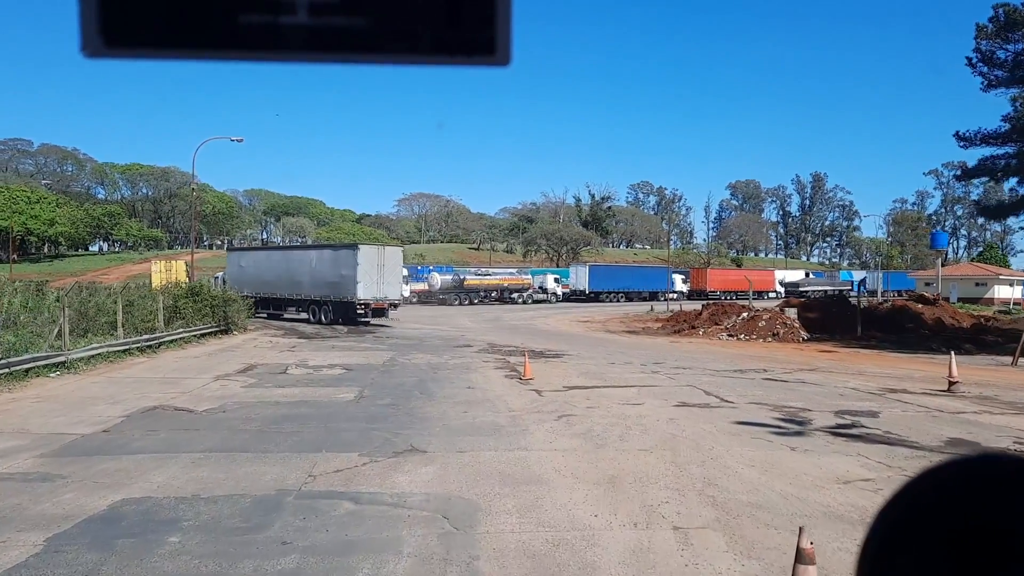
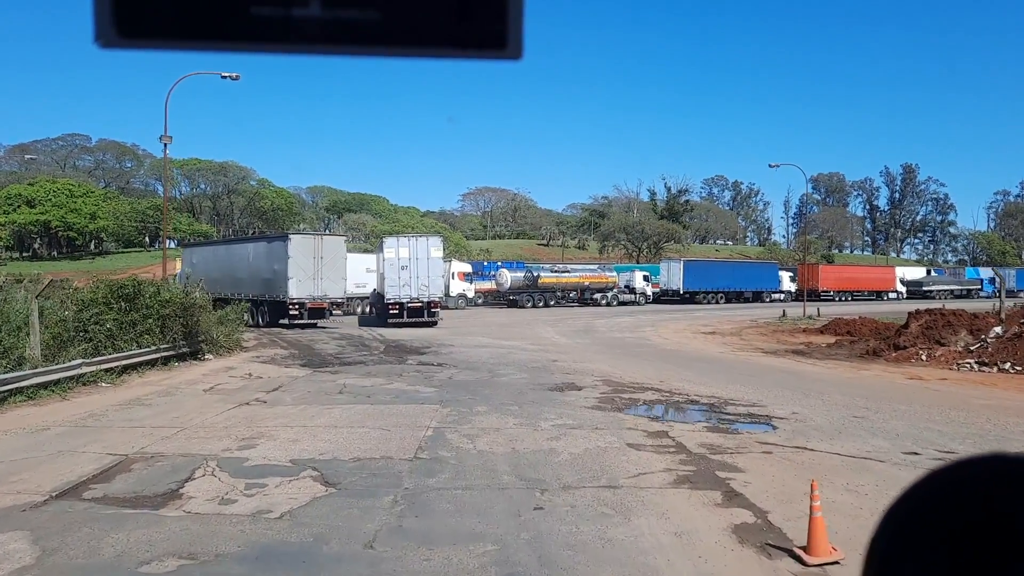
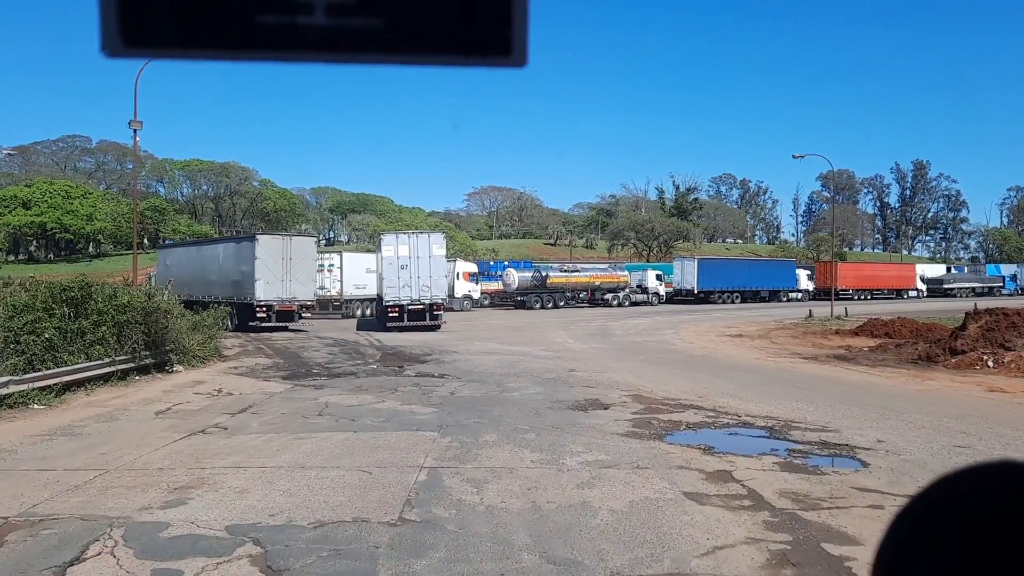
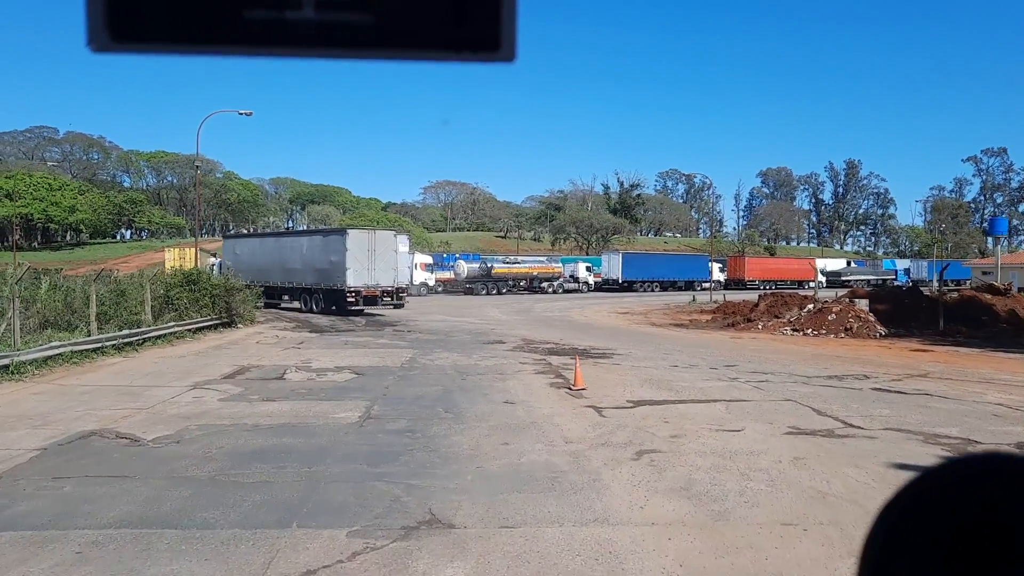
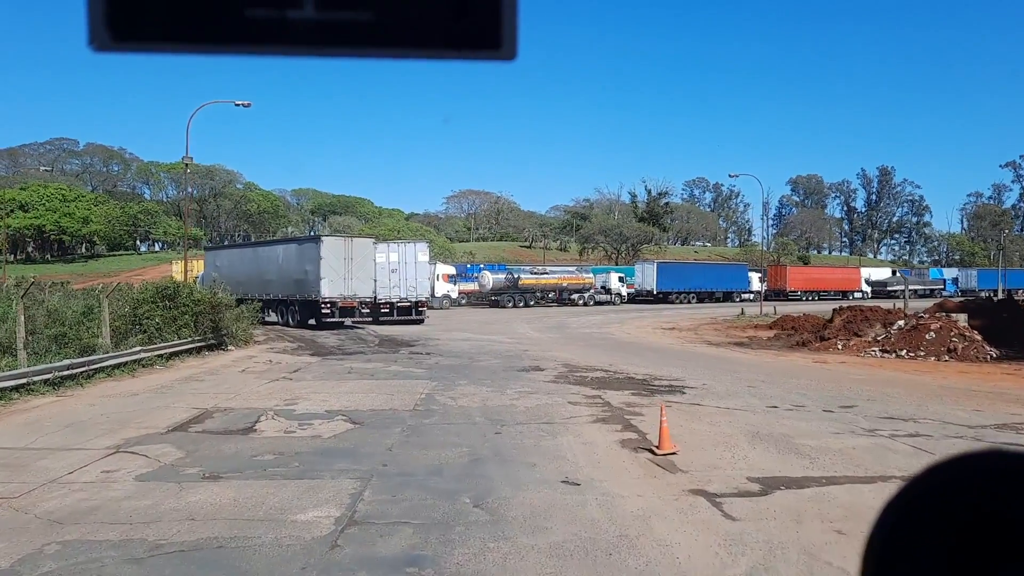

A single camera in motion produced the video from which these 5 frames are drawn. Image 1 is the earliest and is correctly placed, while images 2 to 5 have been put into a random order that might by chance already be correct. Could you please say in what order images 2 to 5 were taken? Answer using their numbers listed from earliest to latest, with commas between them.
4, 5, 2, 3
